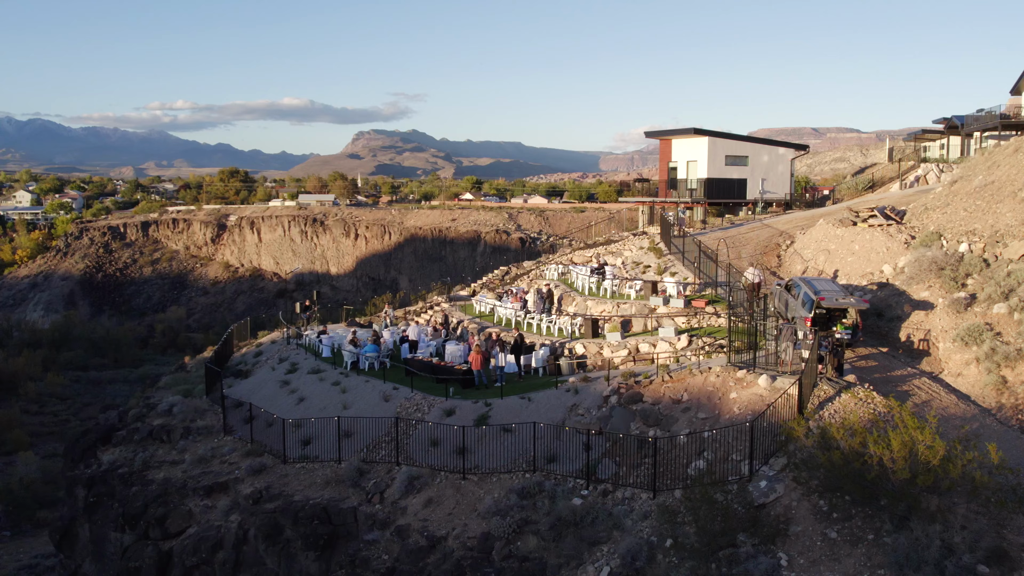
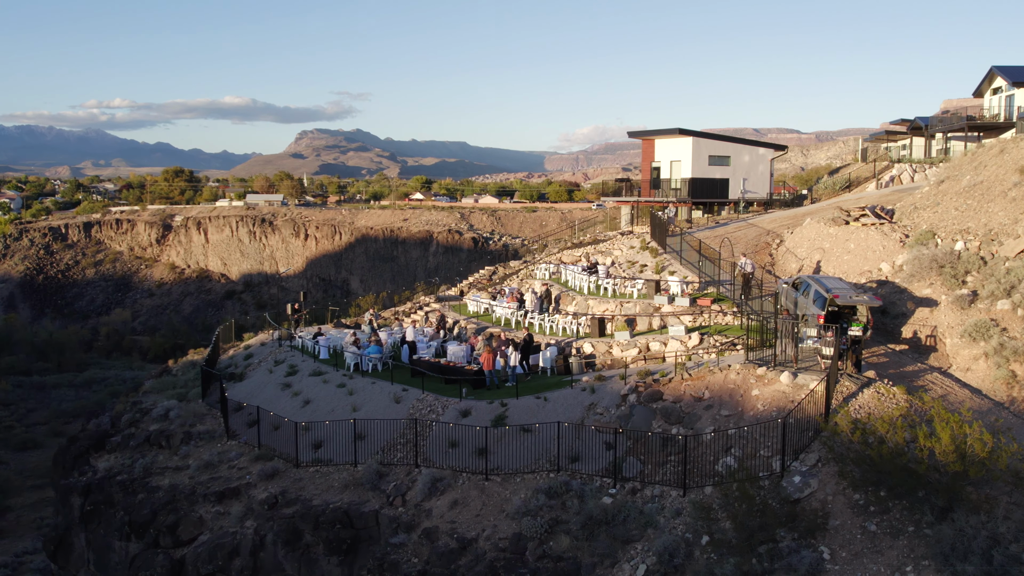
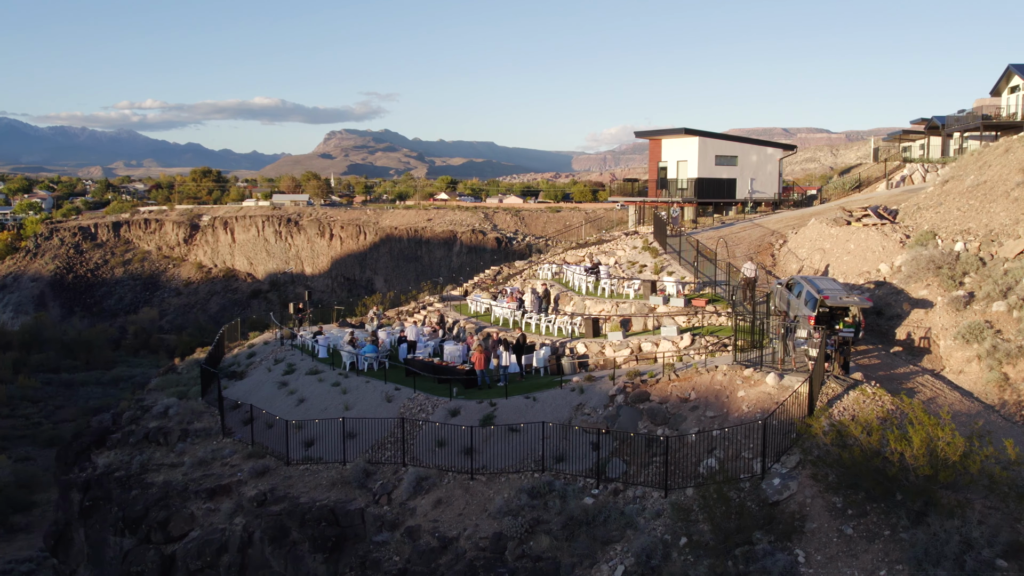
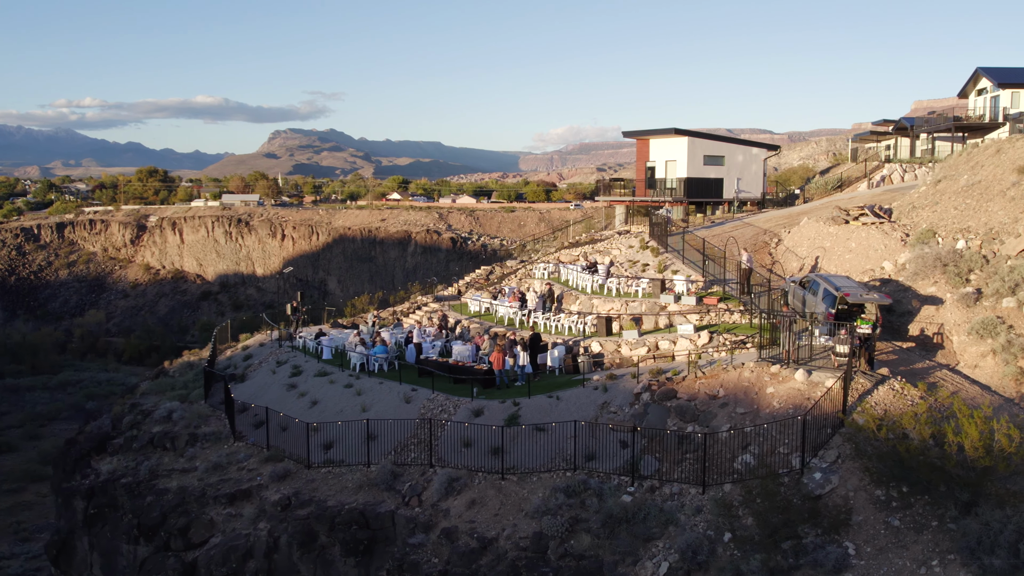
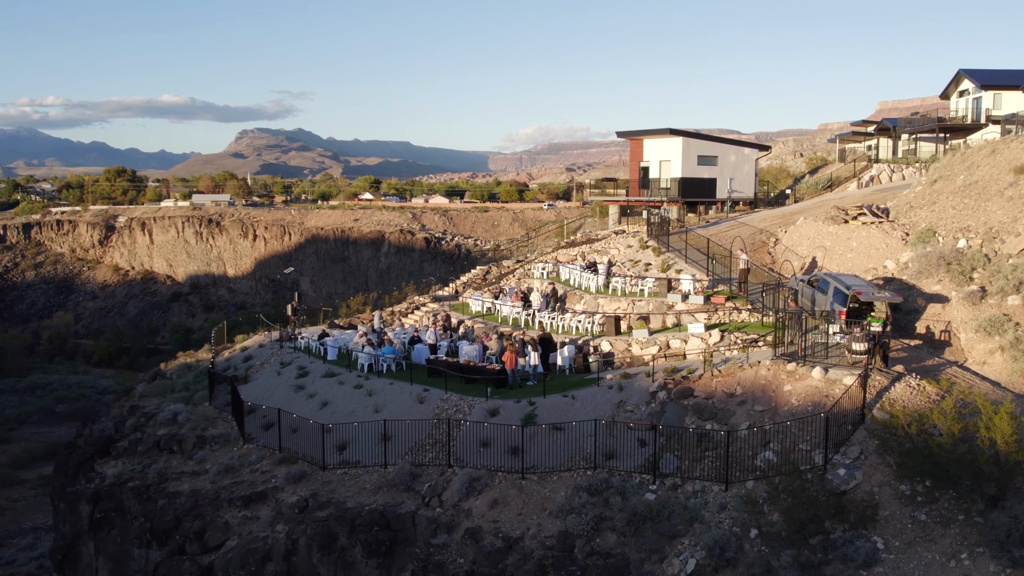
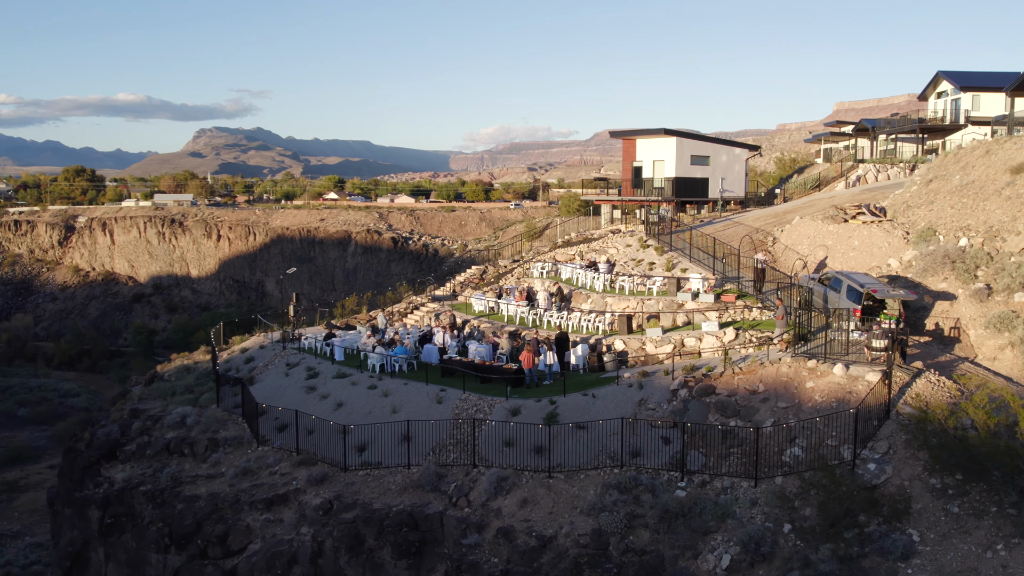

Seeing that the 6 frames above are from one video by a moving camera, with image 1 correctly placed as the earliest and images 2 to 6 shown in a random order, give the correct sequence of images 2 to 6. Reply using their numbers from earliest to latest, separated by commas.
3, 2, 4, 5, 6
